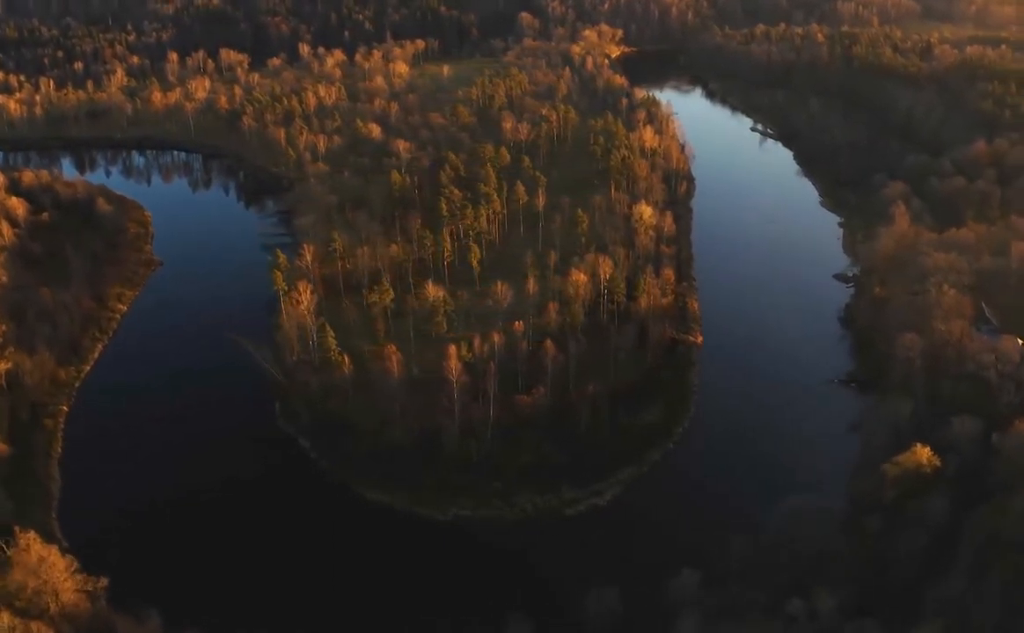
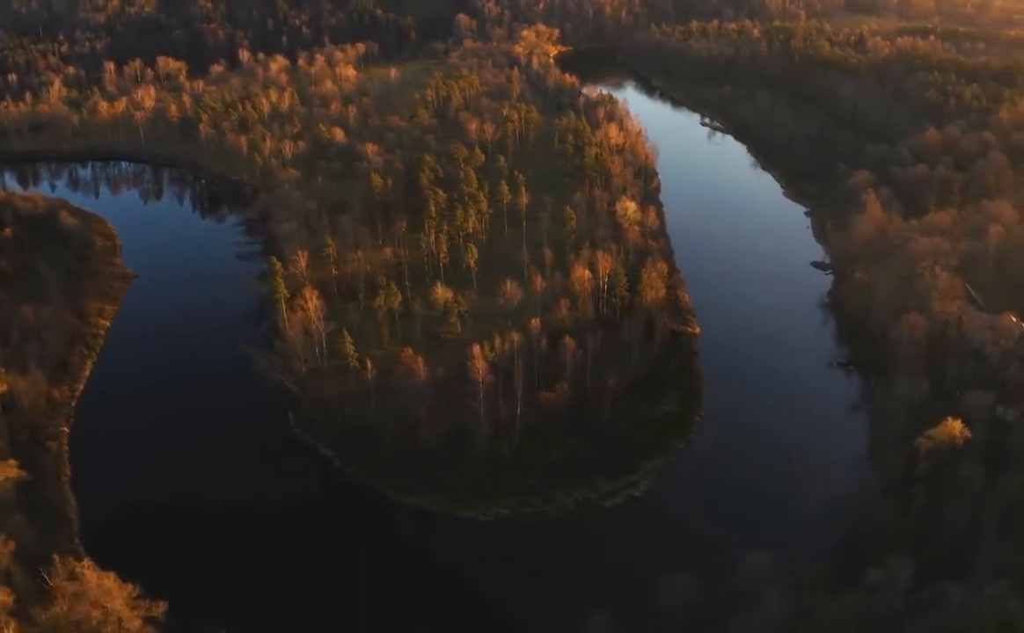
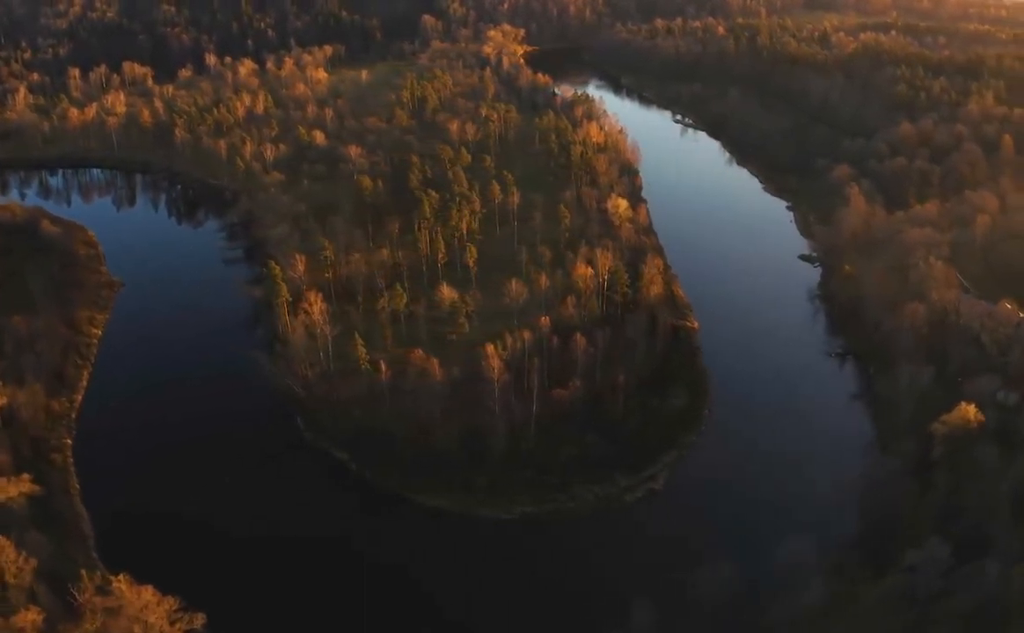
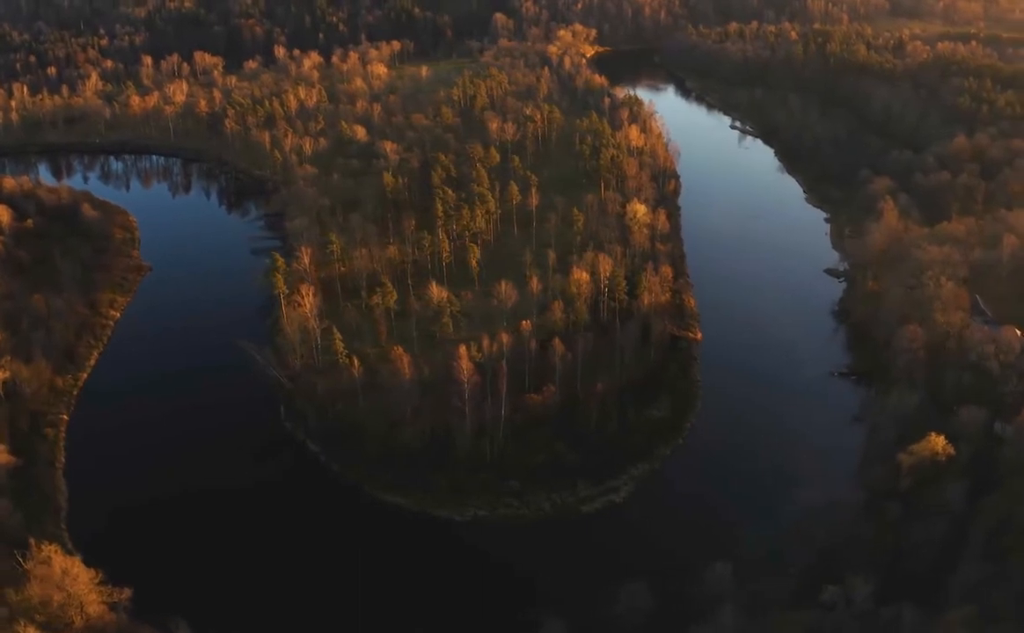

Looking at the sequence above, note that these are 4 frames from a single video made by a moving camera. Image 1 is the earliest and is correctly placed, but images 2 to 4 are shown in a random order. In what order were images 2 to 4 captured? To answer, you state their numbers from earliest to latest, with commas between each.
4, 2, 3
